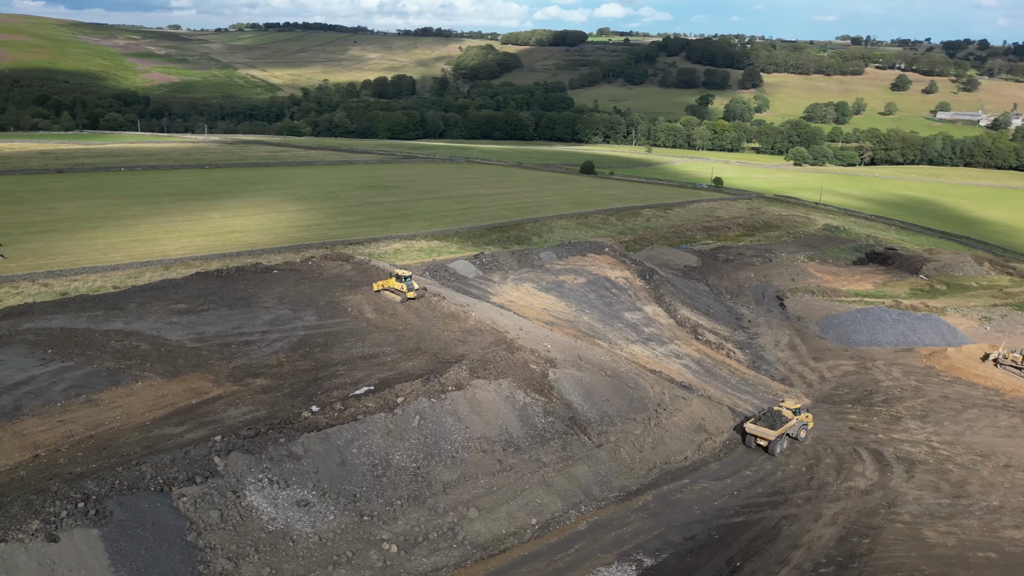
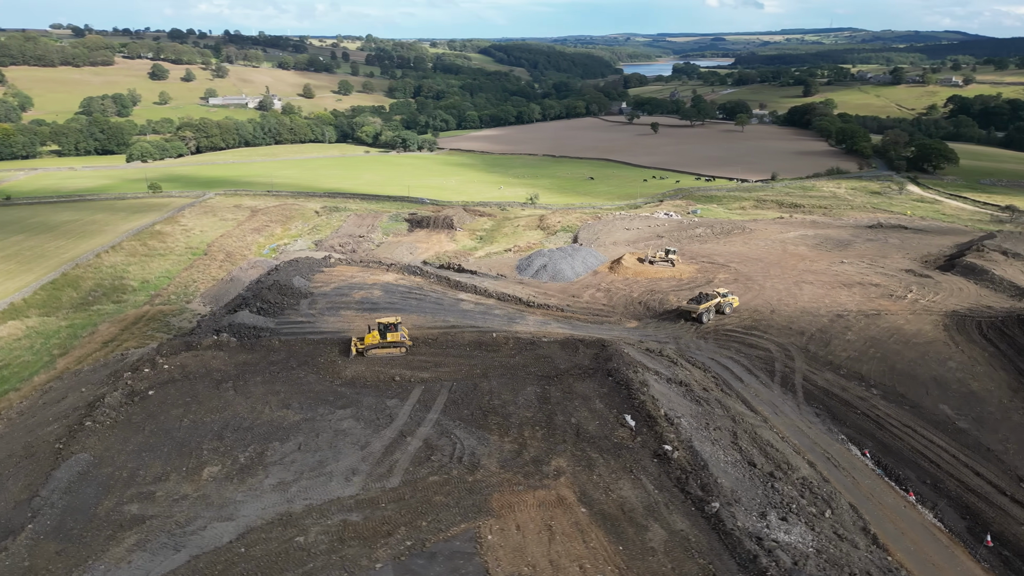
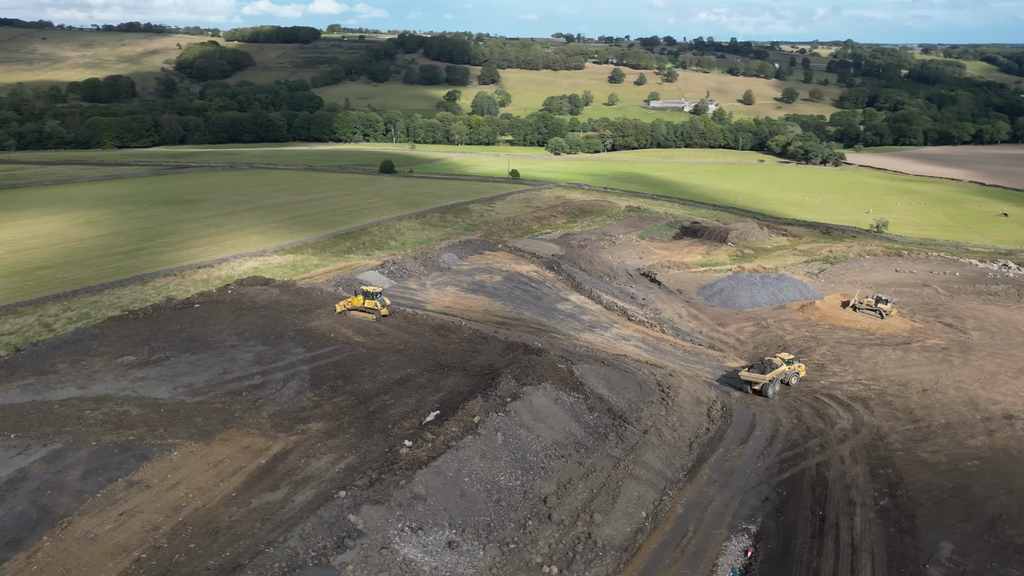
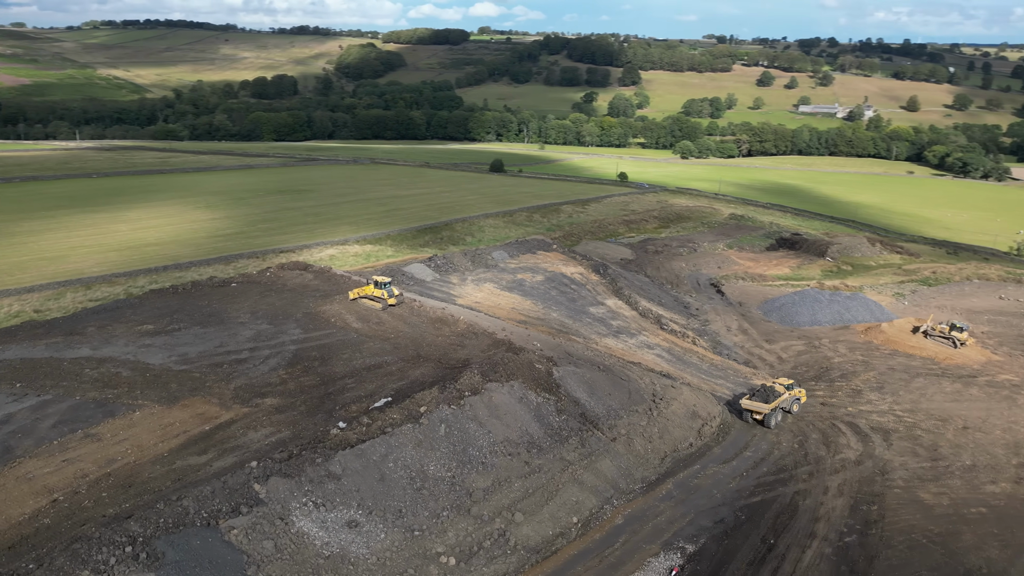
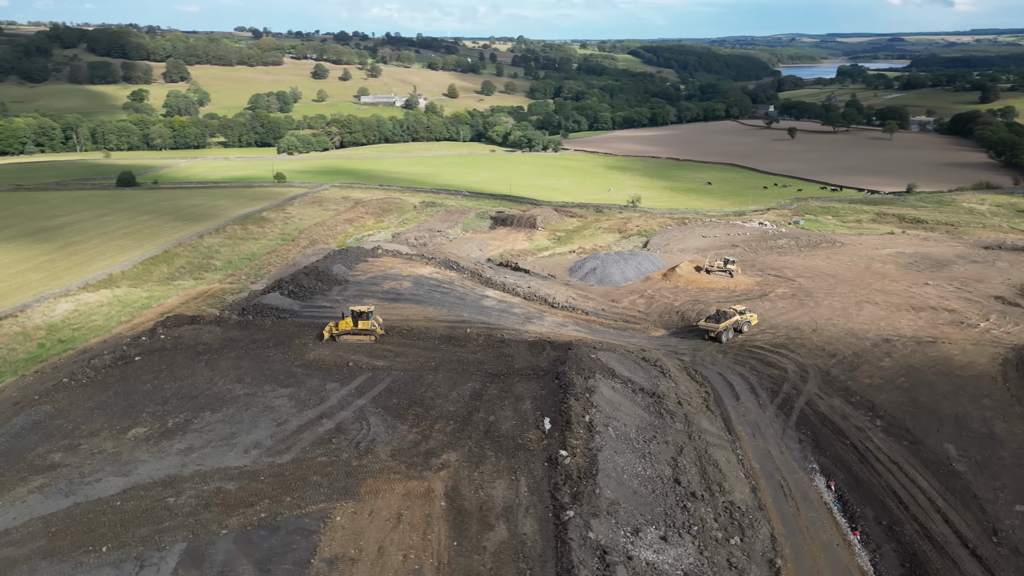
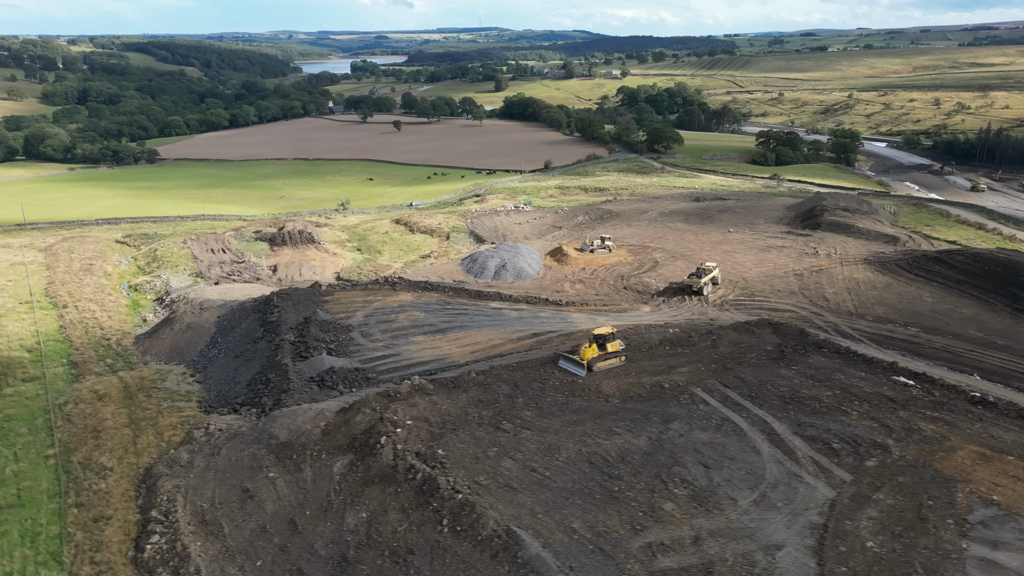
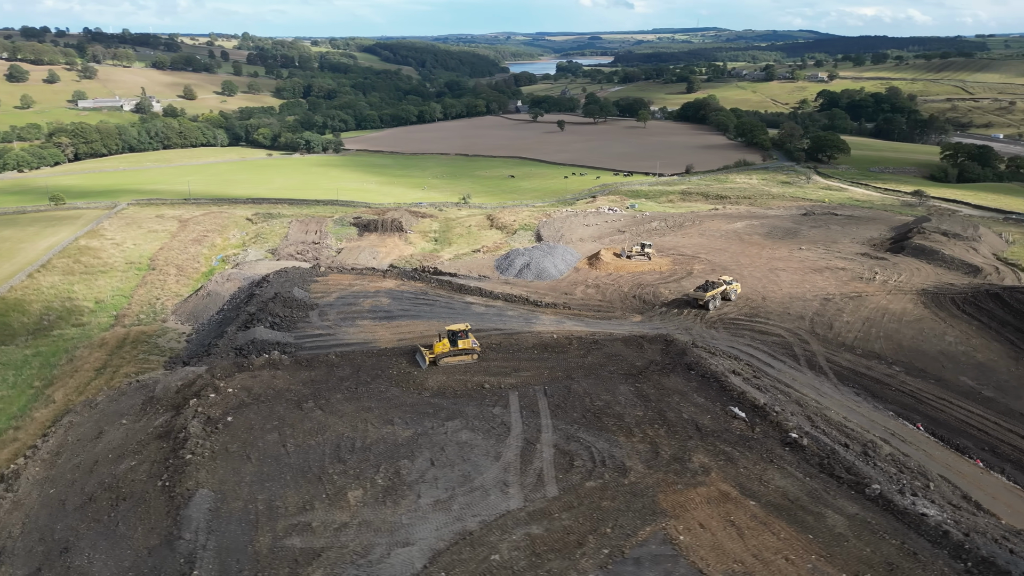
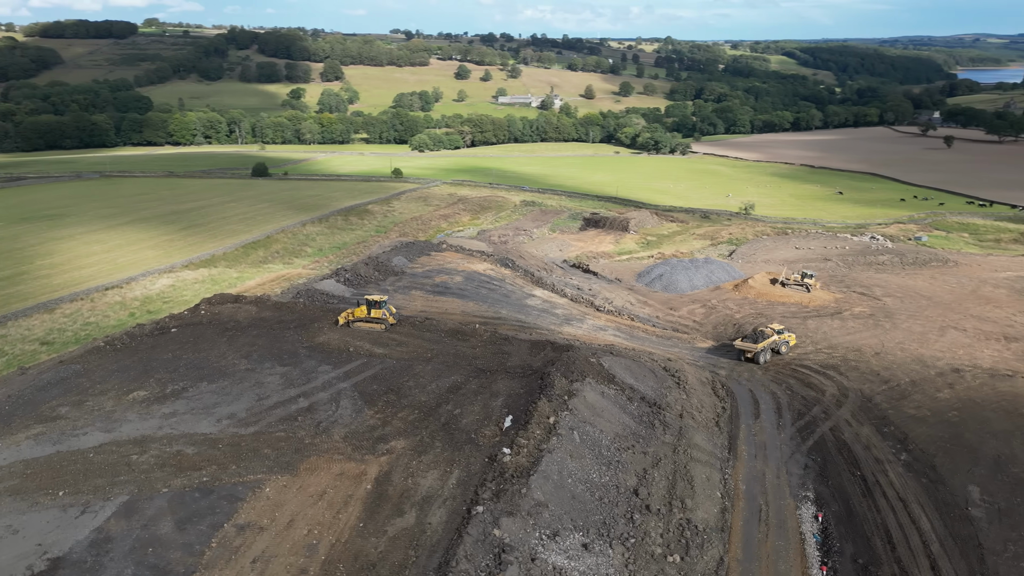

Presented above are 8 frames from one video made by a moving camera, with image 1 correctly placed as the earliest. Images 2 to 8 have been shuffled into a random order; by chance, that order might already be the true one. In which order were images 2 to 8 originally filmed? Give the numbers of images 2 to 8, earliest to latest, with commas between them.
4, 3, 8, 5, 2, 7, 6
